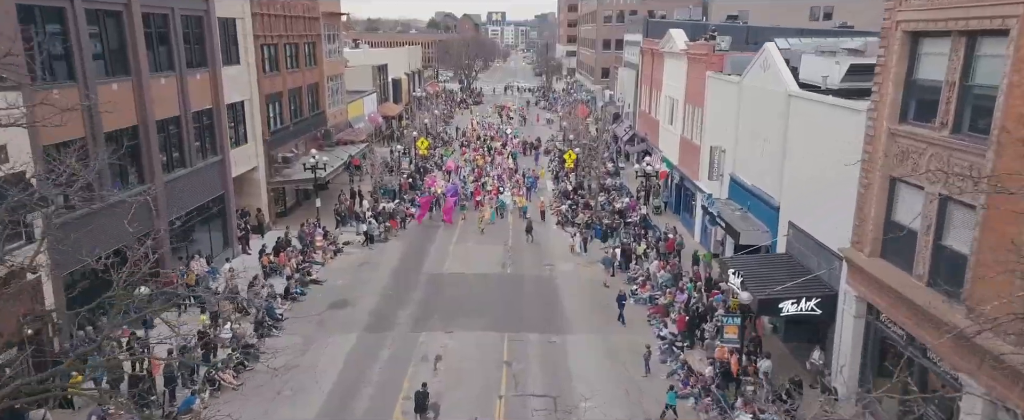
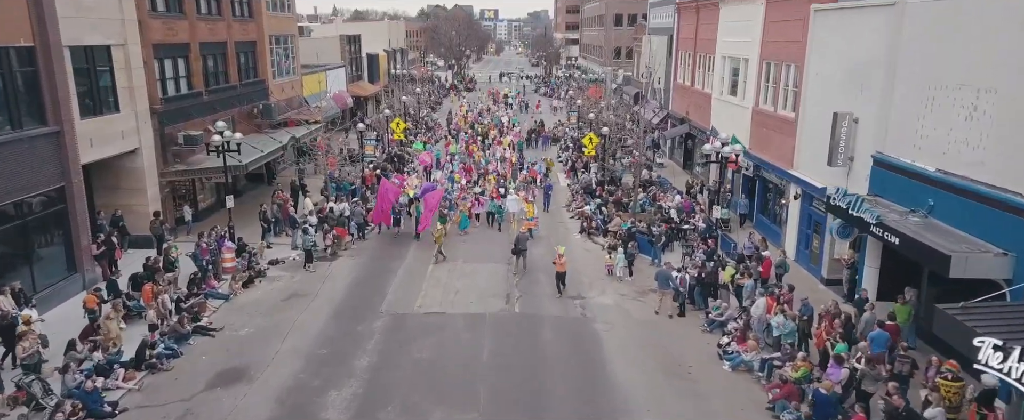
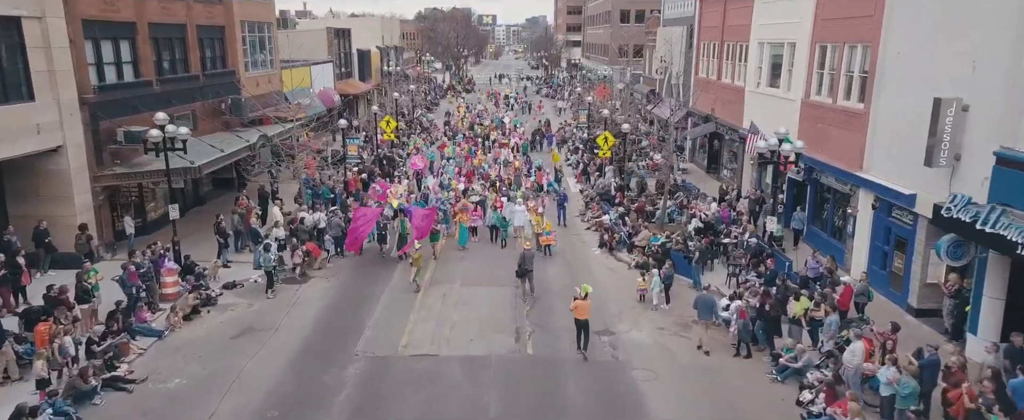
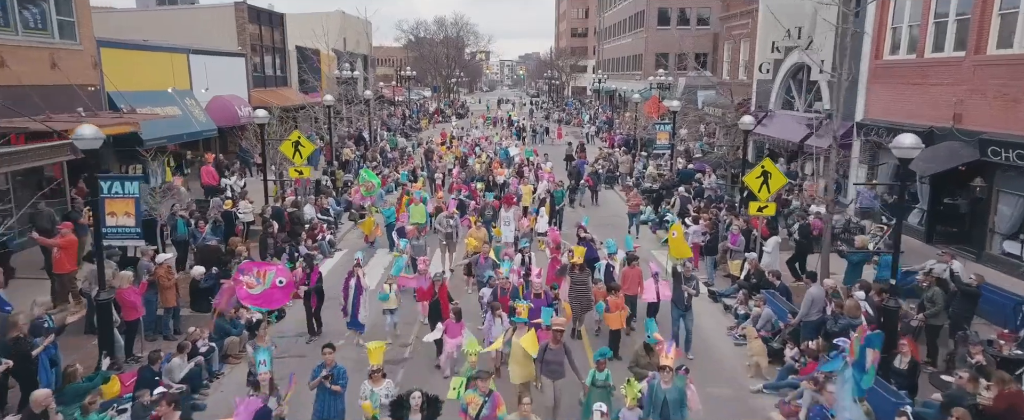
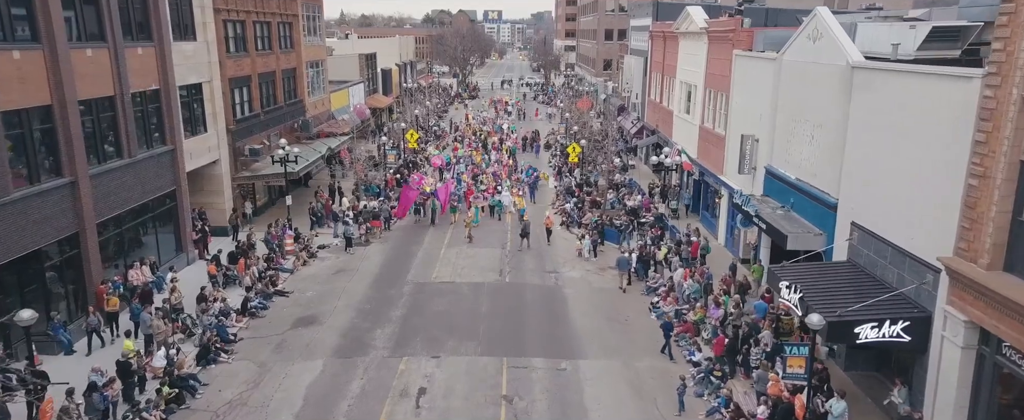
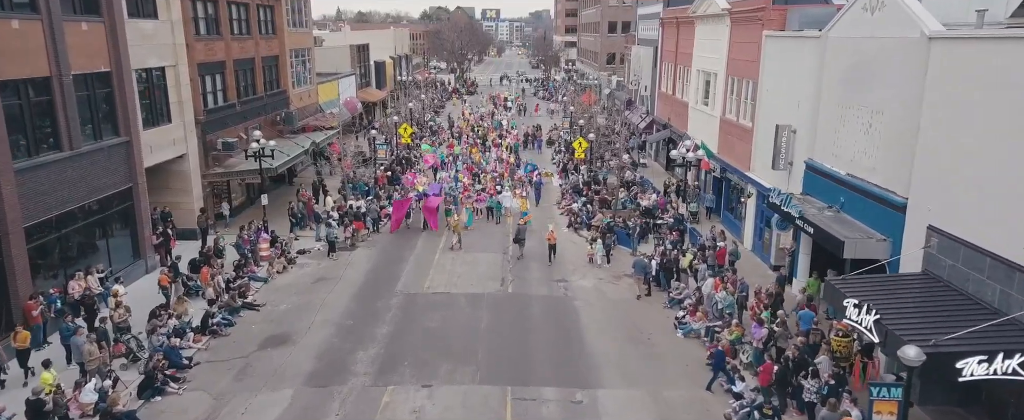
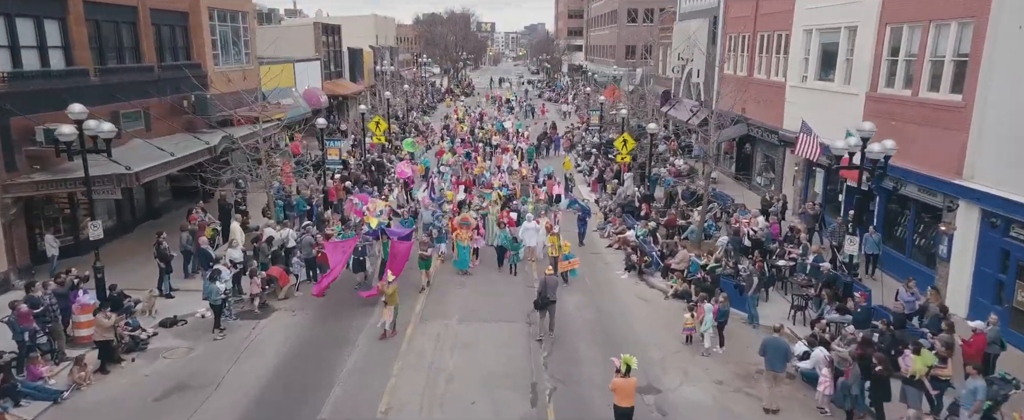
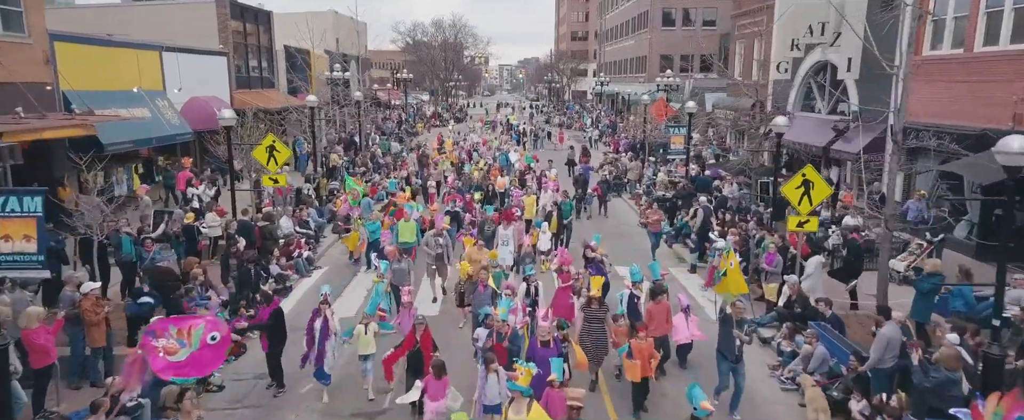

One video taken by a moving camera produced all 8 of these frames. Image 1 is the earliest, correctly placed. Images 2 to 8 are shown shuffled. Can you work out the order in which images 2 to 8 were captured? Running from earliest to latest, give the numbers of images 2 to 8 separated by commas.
5, 6, 2, 3, 7, 4, 8
